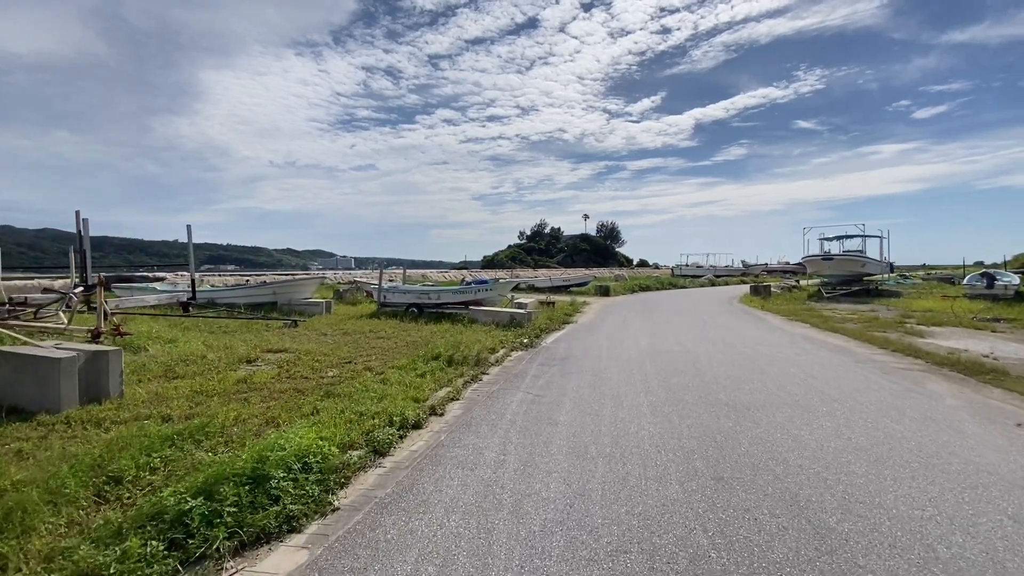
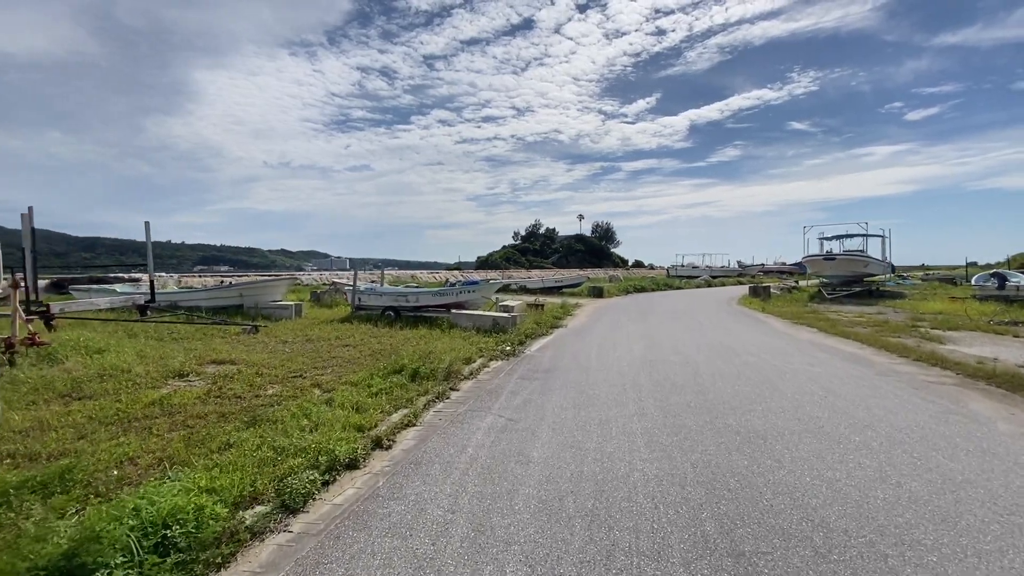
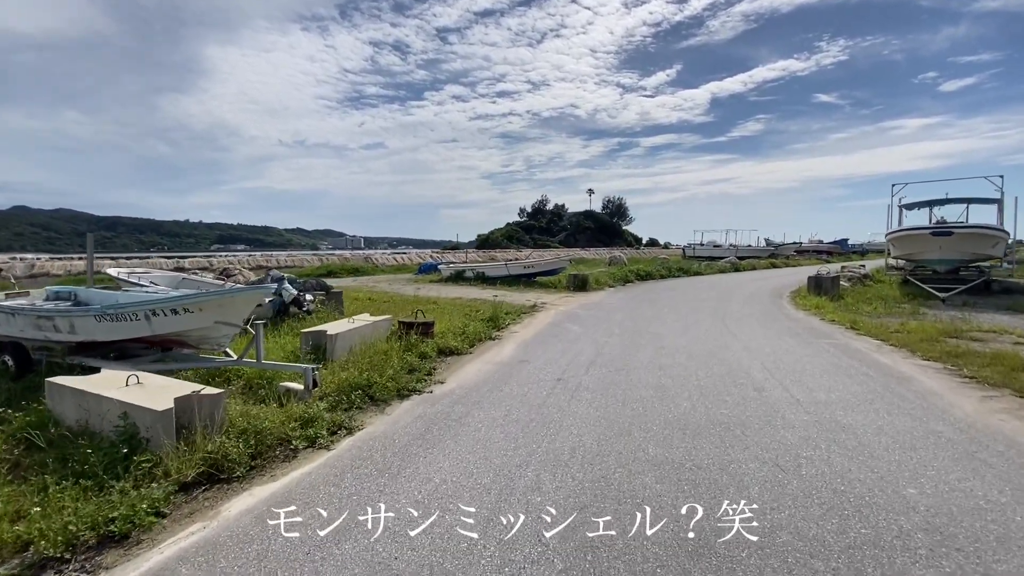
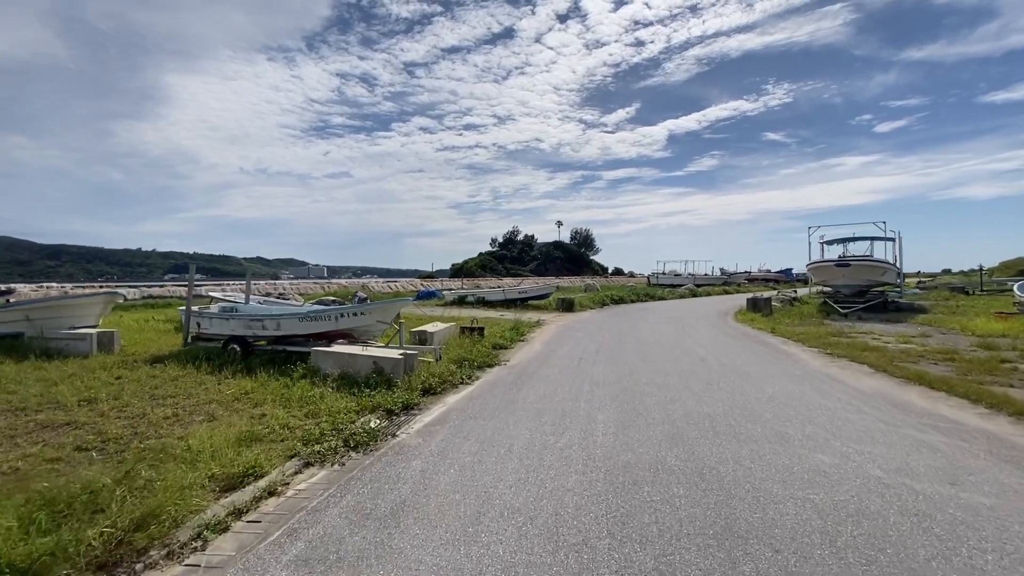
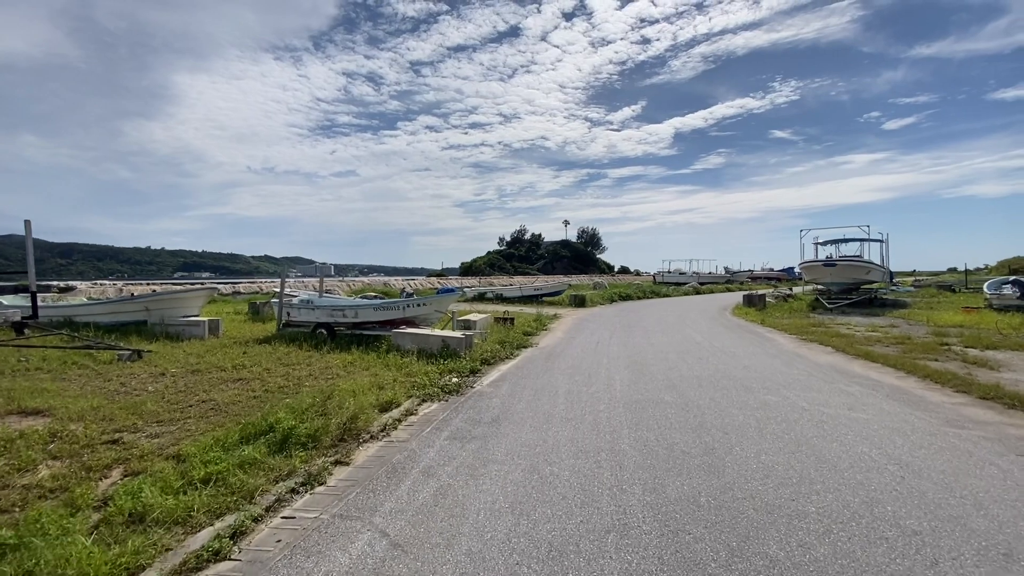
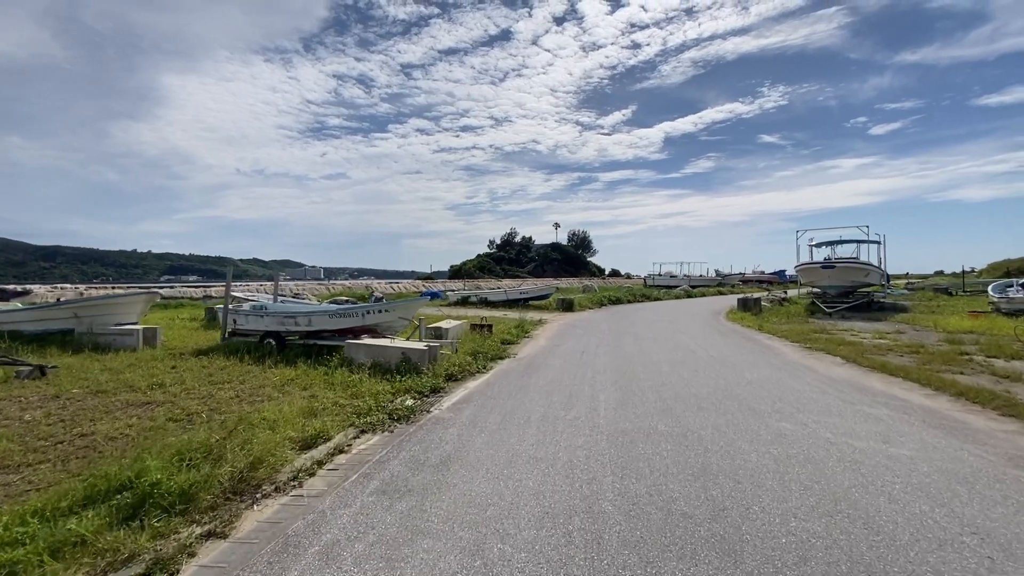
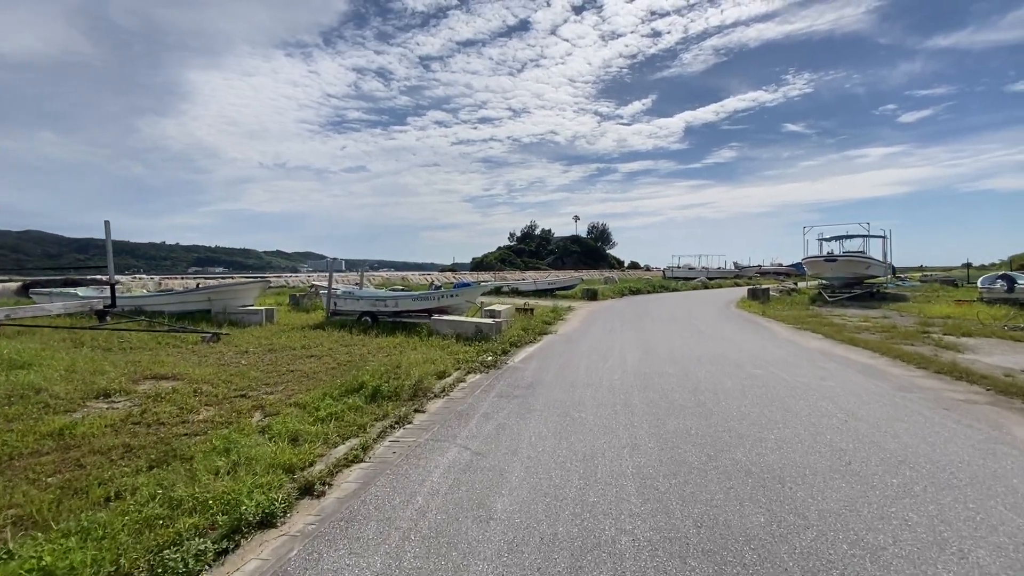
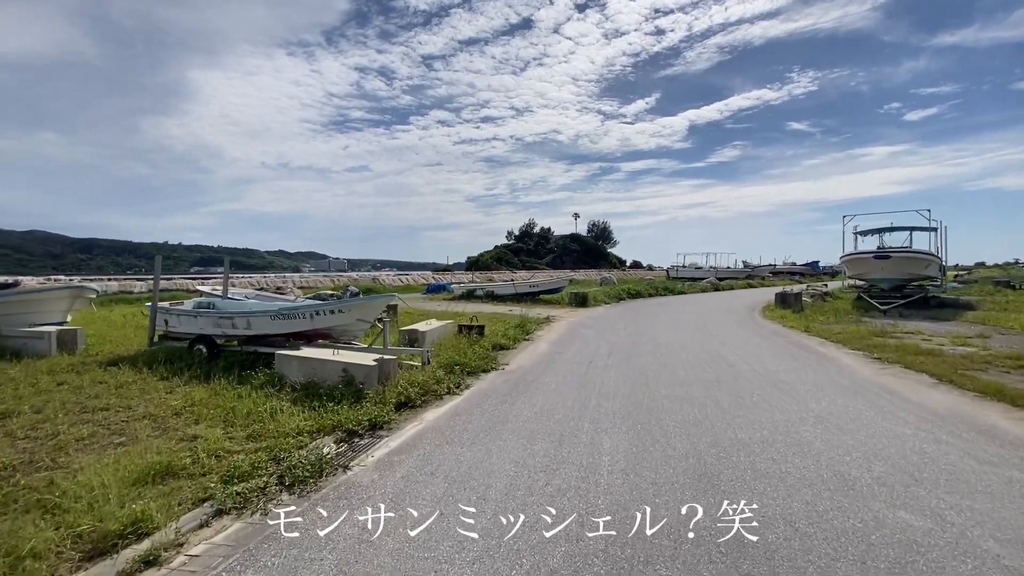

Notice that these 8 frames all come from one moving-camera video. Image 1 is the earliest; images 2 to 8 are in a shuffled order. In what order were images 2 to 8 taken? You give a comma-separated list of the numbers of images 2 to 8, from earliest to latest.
2, 7, 5, 6, 4, 8, 3
